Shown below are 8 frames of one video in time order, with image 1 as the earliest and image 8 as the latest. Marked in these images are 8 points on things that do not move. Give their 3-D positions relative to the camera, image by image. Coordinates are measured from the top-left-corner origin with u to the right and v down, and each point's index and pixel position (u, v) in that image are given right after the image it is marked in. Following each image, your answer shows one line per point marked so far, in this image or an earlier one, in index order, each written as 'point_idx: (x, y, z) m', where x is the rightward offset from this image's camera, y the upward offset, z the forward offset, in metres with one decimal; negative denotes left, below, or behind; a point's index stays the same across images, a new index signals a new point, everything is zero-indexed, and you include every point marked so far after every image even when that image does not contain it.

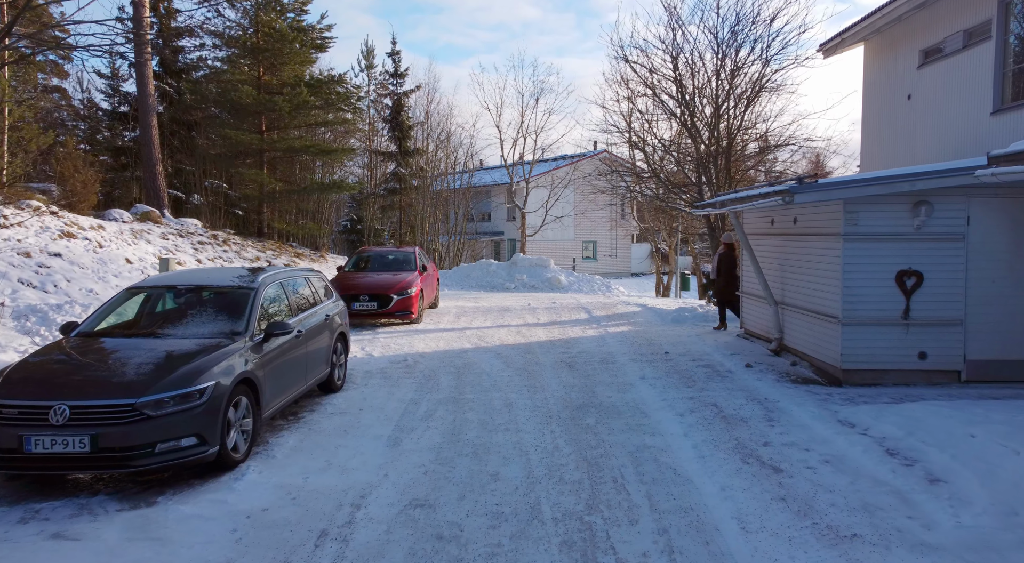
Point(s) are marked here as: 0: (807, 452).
0: (+2.8, -1.6, +5.9) m
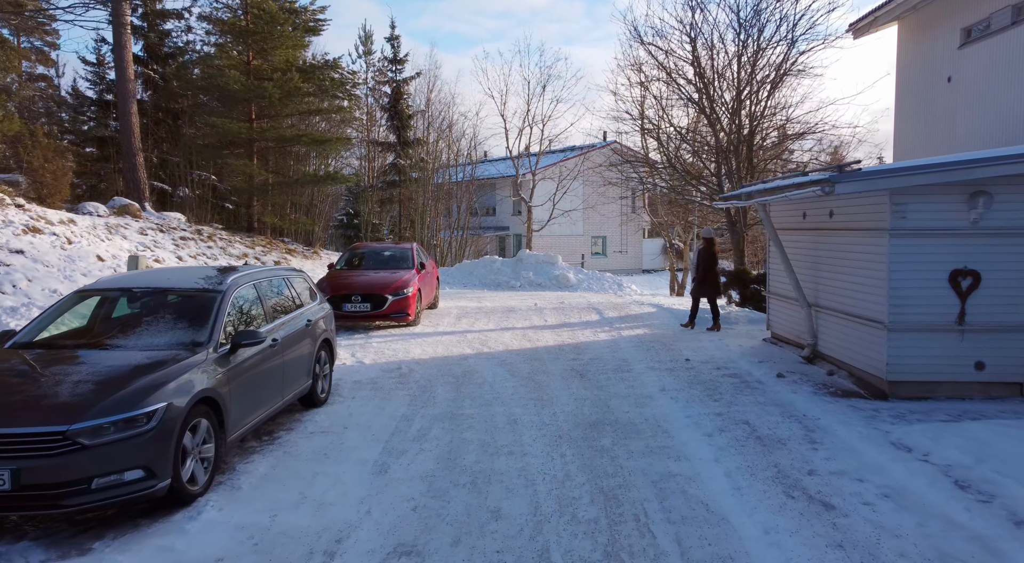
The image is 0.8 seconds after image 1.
0: (+2.9, -1.6, +5.1) m
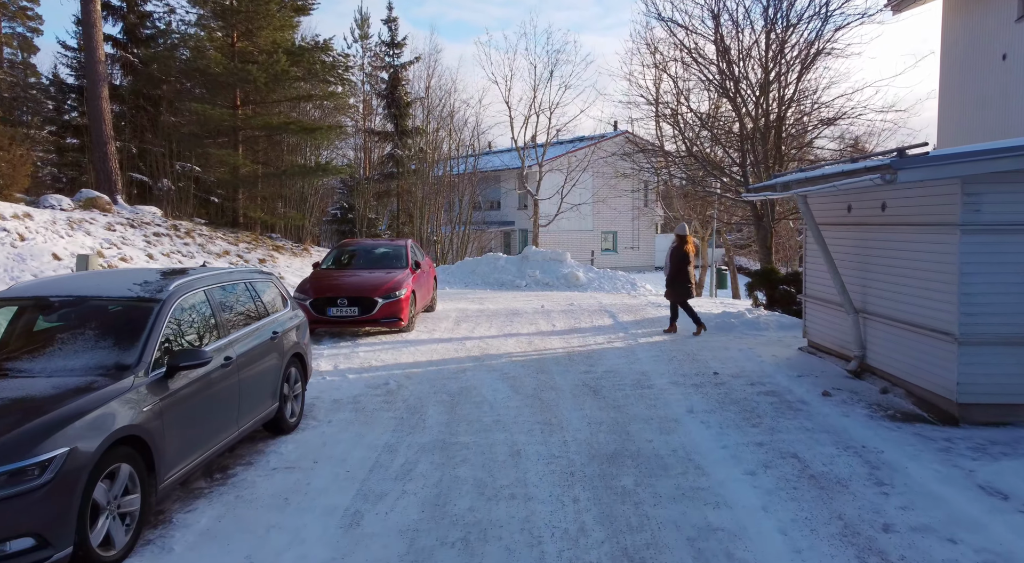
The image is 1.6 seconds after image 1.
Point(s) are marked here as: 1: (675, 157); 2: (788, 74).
0: (+2.9, -1.7, +4.0) m
1: (+3.3, +2.6, +12.9) m
2: (+5.1, +3.8, +11.4) m
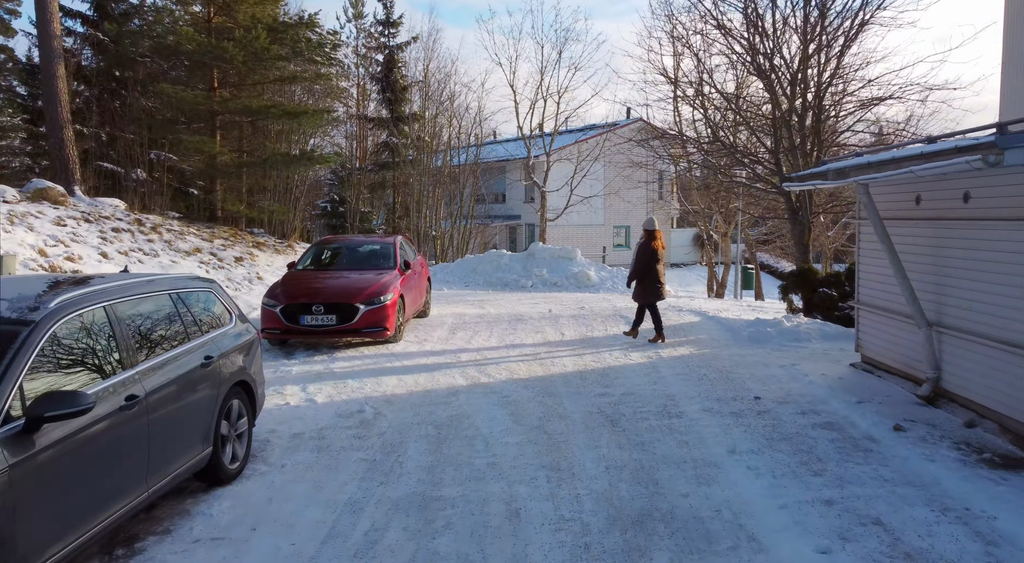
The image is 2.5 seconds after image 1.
0: (+2.8, -1.8, +2.8) m
1: (+3.4, +2.6, +11.6) m
2: (+5.1, +3.8, +10.1) m
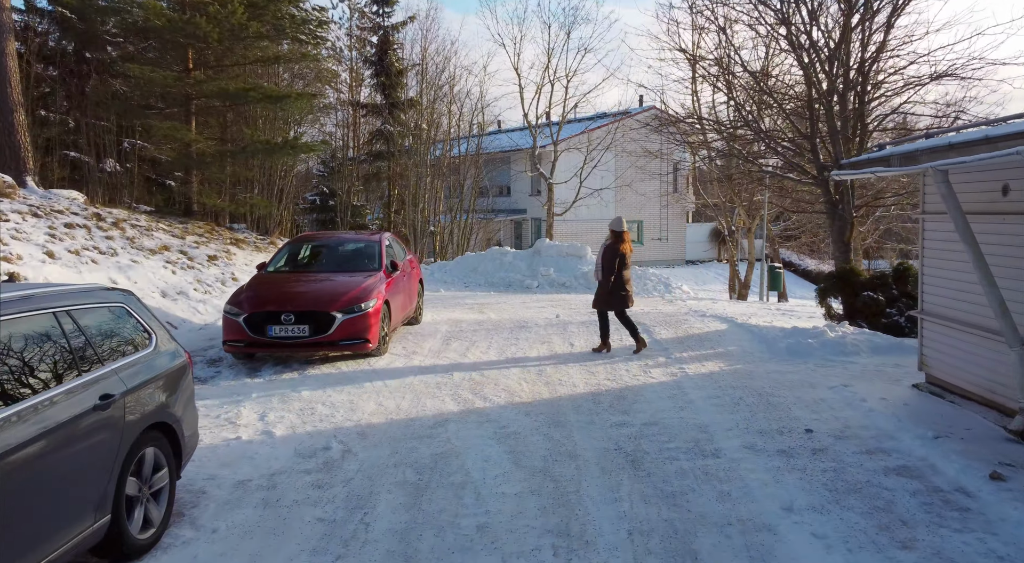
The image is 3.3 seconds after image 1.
0: (+2.8, -1.9, +1.7) m
1: (+3.5, +2.6, +10.5) m
2: (+5.2, +3.8, +8.9) m
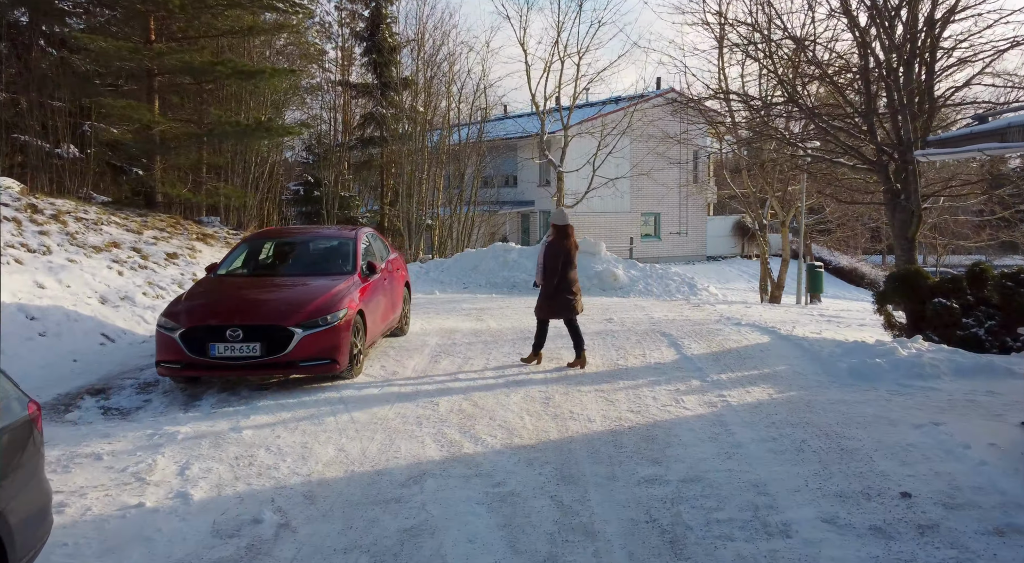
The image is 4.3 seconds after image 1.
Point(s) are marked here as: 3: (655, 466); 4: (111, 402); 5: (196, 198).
0: (+2.7, -2.0, +0.4) m
1: (+3.6, +2.6, +9.1) m
2: (+5.2, +3.7, +7.5) m
3: (+1.0, -1.3, +4.4) m
4: (-3.3, -1.0, +5.0) m
5: (-5.1, +1.4, +10.3) m
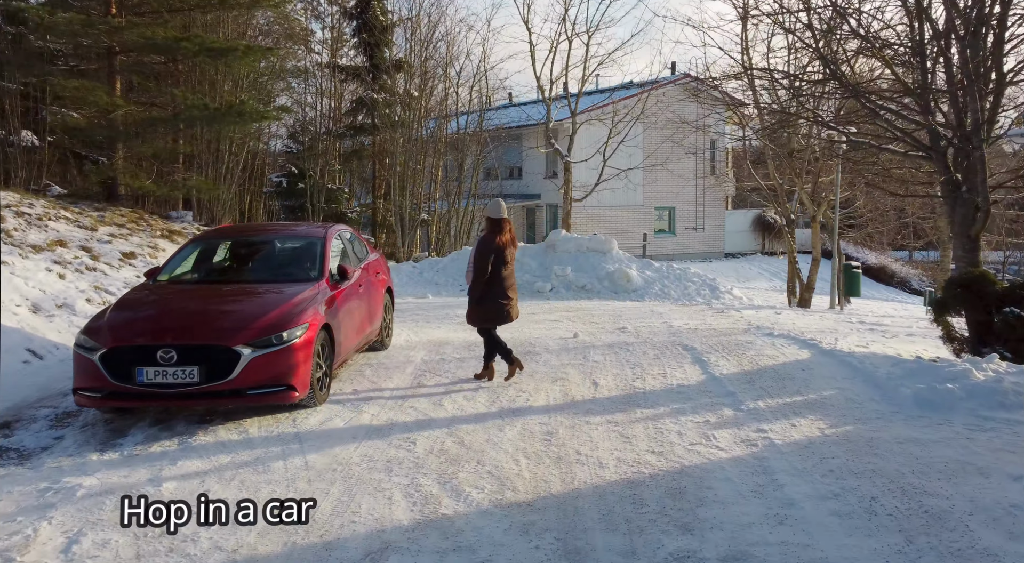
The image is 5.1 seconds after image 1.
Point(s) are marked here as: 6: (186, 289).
0: (+2.6, -2.2, -0.6) m
1: (+3.6, +2.5, +8.0) m
2: (+5.2, +3.7, +6.4) m
3: (+1.0, -1.4, +3.4) m
4: (-3.3, -1.1, +4.1) m
5: (-5.1, +1.3, +9.4) m
6: (-2.7, 0.0, +5.2) m
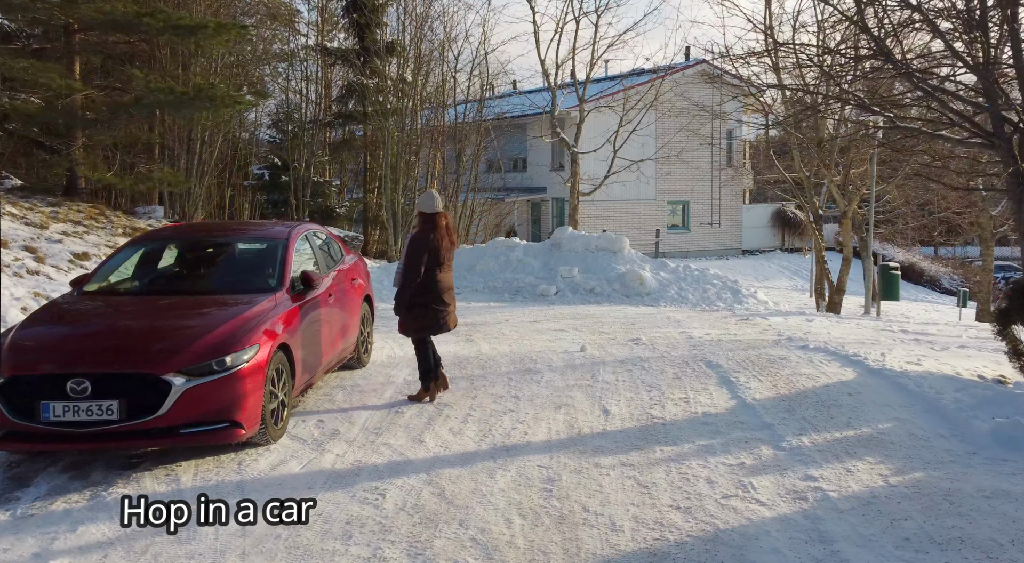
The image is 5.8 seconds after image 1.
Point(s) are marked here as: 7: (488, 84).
0: (+2.5, -2.3, -1.5) m
1: (+3.6, +2.5, +7.1) m
2: (+5.2, +3.6, +5.4) m
3: (+0.9, -1.5, +2.6) m
4: (-3.4, -1.1, +3.3) m
5: (-5.1, +1.3, +8.6) m
6: (-2.7, -0.1, +4.4) m
7: (-0.5, +6.1, +19.7) m
